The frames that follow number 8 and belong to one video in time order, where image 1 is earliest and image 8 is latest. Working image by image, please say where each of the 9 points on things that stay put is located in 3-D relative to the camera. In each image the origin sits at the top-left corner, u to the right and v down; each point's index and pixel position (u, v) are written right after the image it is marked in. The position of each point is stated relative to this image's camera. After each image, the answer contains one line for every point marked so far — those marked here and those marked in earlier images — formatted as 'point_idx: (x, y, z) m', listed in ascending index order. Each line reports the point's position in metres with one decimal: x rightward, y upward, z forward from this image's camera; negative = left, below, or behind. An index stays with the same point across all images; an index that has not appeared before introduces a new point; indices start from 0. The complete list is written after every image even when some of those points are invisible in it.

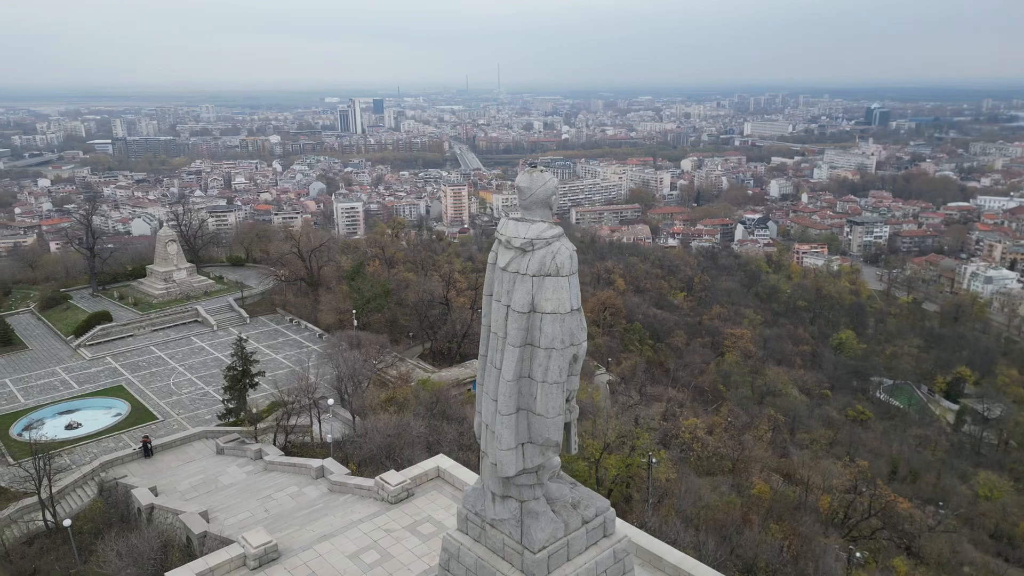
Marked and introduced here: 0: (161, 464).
0: (-5.8, -2.9, +11.9) m
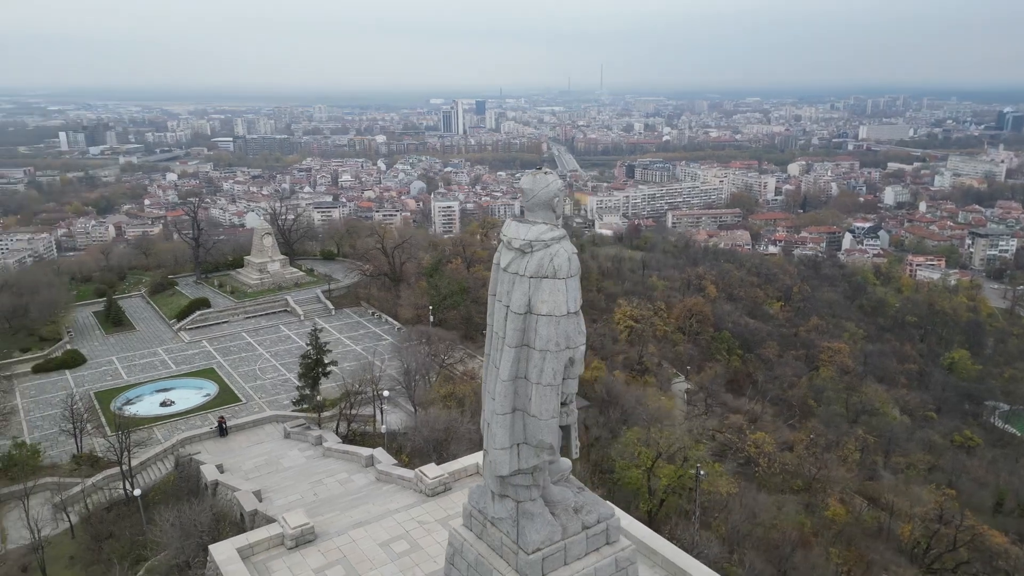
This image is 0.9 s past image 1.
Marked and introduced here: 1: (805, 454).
0: (-4.9, -2.7, +12.6) m
1: (+6.9, -3.9, +16.6) m
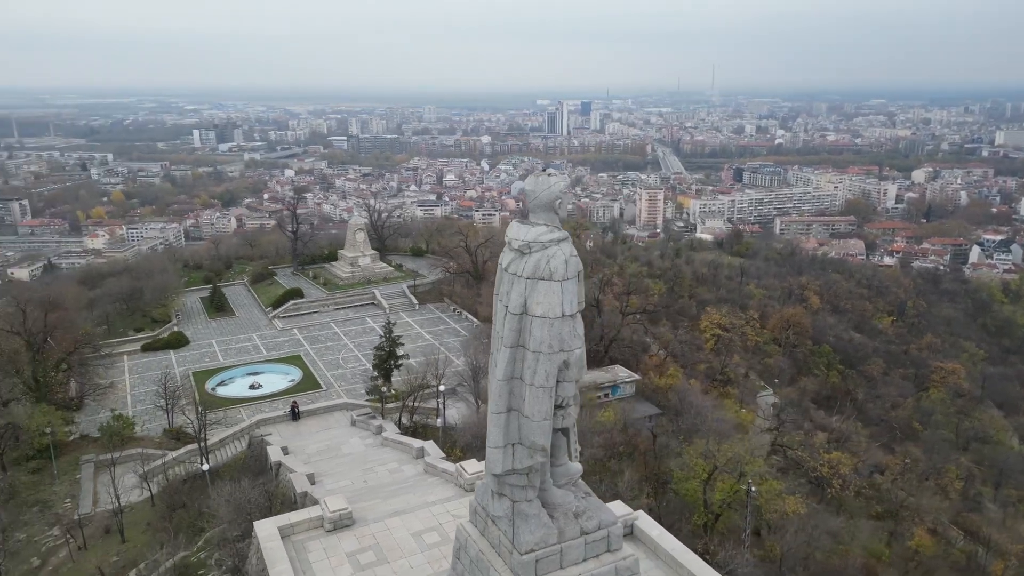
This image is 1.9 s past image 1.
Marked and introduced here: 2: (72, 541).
0: (-3.8, -2.6, +13.2) m
1: (+8.3, -4.2, +15.6) m
2: (-6.4, -3.7, +10.4) m
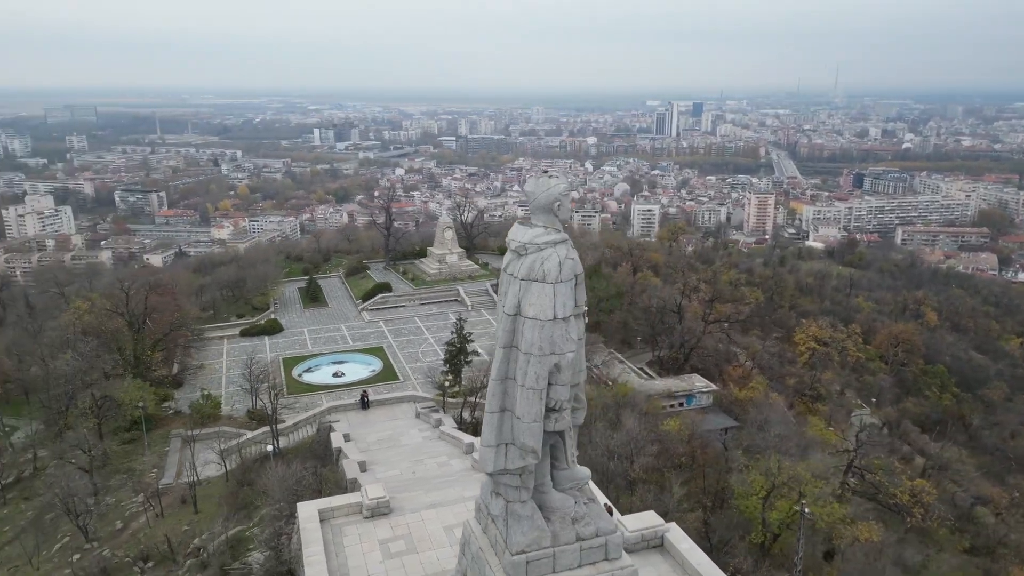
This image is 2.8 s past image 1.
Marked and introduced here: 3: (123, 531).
0: (-2.7, -2.4, +13.7) m
1: (+9.6, -4.5, +14.4) m
2: (-5.6, -3.5, +11.3) m
3: (-5.9, -3.7, +10.9) m
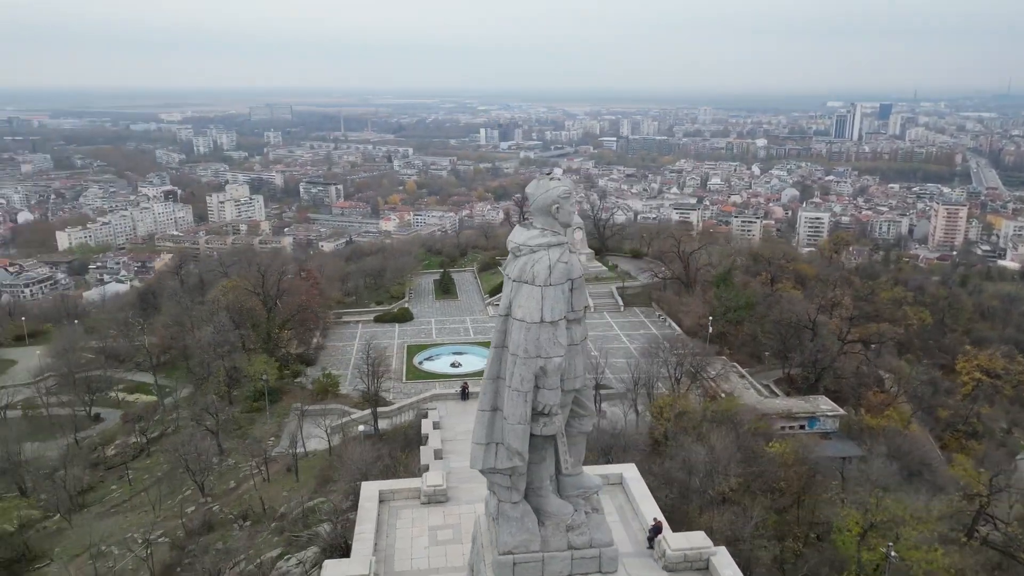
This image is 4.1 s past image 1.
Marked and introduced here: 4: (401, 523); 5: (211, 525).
0: (-0.9, -2.3, +14.0) m
1: (+11.1, -5.2, +12.3) m
2: (-4.3, -3.2, +12.3) m
3: (-4.7, -3.4, +12.0) m
4: (-1.2, -2.5, +7.6) m
5: (-4.3, -3.4, +10.3) m
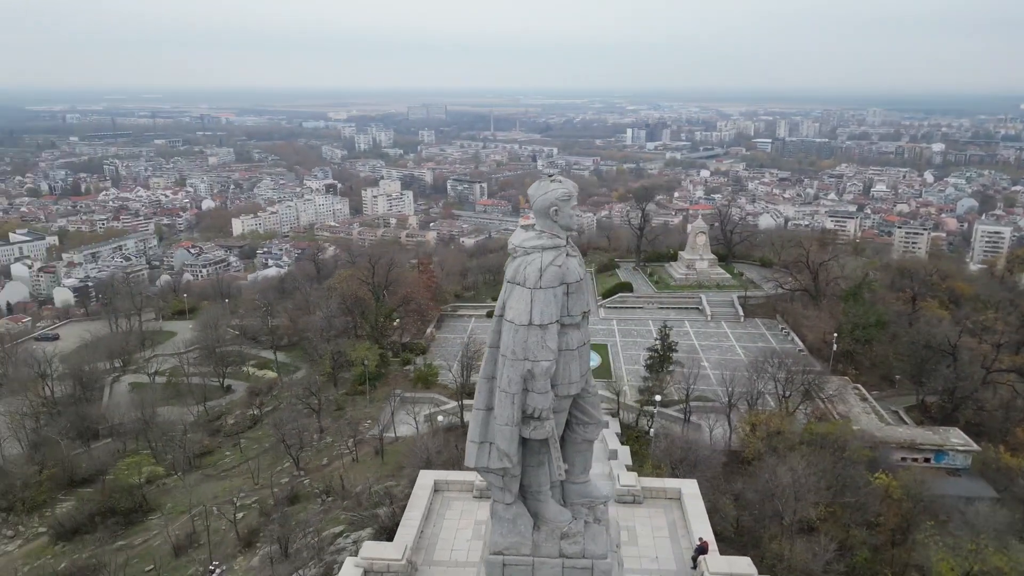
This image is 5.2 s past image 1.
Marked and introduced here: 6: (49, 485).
0: (+0.8, -2.3, +14.0) m
1: (+12.2, -5.8, +10.2) m
2: (-2.9, -3.0, +12.9) m
3: (-3.3, -3.2, +12.7) m
4: (-0.7, -2.4, +7.7) m
5: (-3.3, -3.2, +11.0) m
6: (-8.8, -3.8, +13.7) m
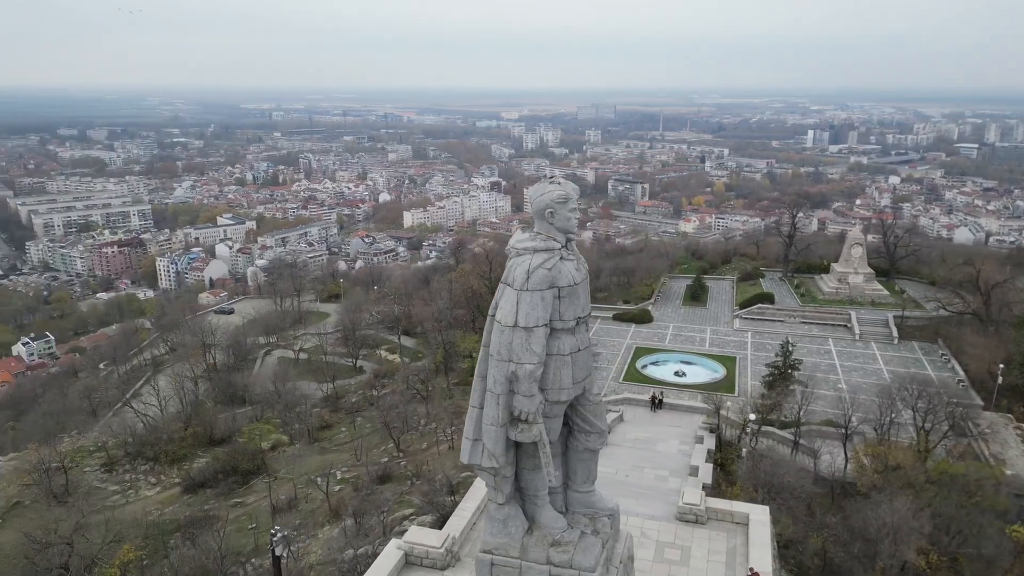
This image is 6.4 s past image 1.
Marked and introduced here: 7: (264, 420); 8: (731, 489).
0: (+2.7, -2.5, +13.7) m
1: (+12.8, -6.5, +7.5) m
2: (-1.2, -2.9, +13.4) m
3: (-1.7, -3.0, +13.3) m
4: (-0.1, -2.4, +7.8) m
5: (-2.0, -3.1, +11.6) m
6: (-6.9, -3.3, +15.3) m
7: (-5.8, -3.1, +16.9) m
8: (+3.1, -2.7, +9.6) m
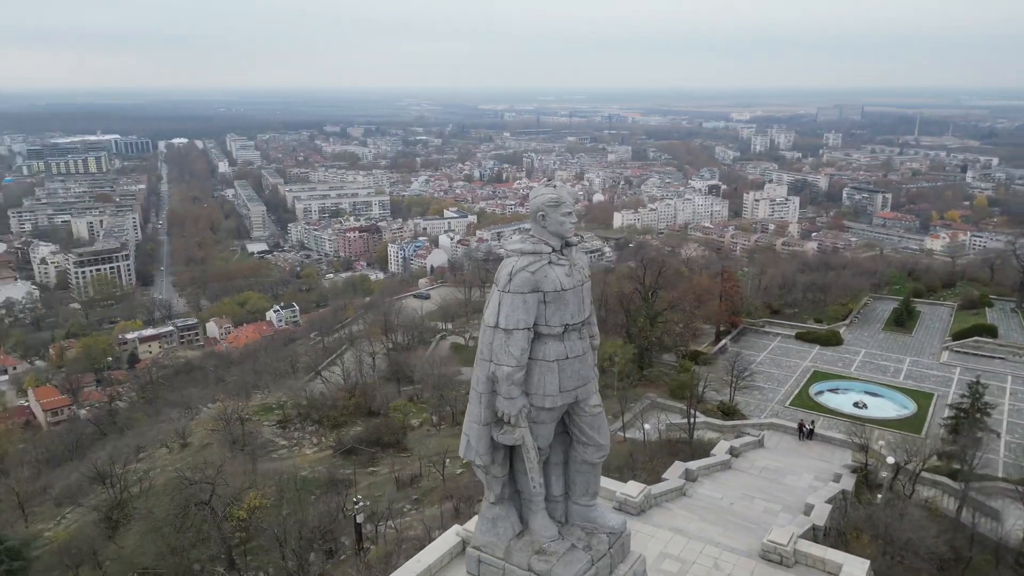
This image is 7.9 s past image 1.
0: (+5.0, -2.8, +12.6) m
1: (+12.6, -7.5, +4.0) m
2: (+1.1, -2.9, +13.4) m
3: (+0.7, -3.0, +13.4) m
4: (+0.7, -2.5, +7.7) m
5: (-0.1, -3.0, +11.9) m
6: (-3.8, -2.9, +16.8) m
7: (-2.4, -2.8, +18.0) m
8: (+4.2, -3.0, +8.6) m
